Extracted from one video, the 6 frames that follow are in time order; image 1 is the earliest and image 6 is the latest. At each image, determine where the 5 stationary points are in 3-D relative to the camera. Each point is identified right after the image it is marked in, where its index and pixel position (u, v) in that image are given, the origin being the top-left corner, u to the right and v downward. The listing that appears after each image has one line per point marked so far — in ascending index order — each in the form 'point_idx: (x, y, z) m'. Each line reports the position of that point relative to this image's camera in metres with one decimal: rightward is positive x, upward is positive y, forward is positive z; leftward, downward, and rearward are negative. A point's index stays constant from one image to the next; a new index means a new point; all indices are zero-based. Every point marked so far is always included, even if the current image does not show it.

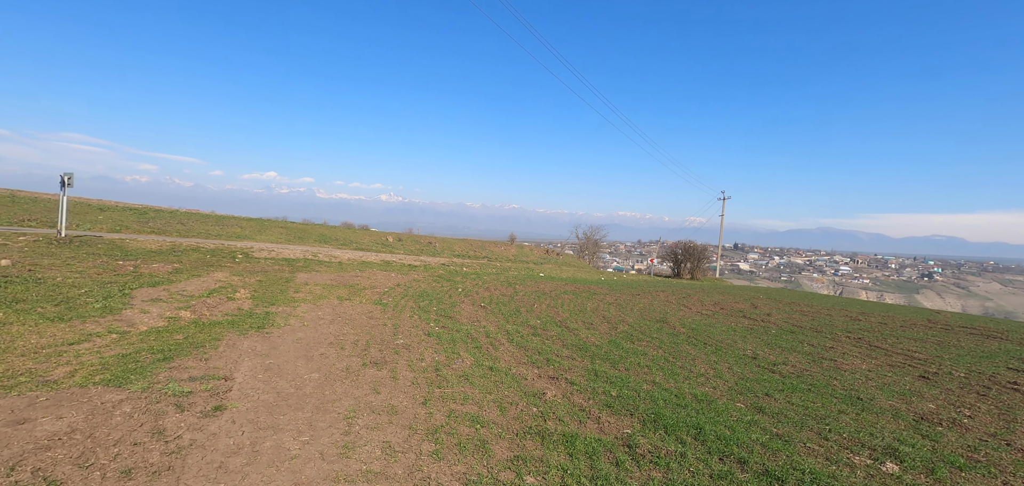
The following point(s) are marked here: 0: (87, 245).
0: (-16.2, -0.1, +16.9) m
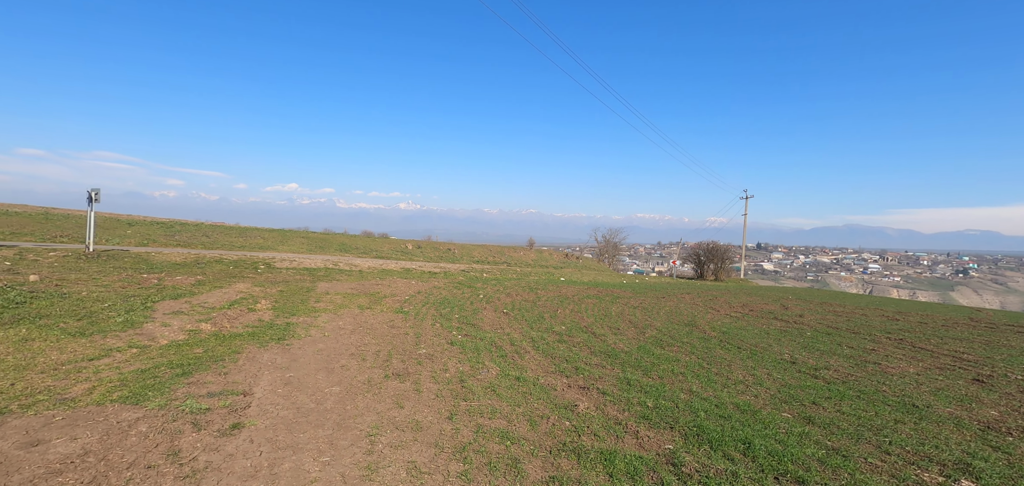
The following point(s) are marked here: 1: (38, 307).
0: (-15.4, -0.6, +17.2) m
1: (-9.0, -1.2, +8.4) m
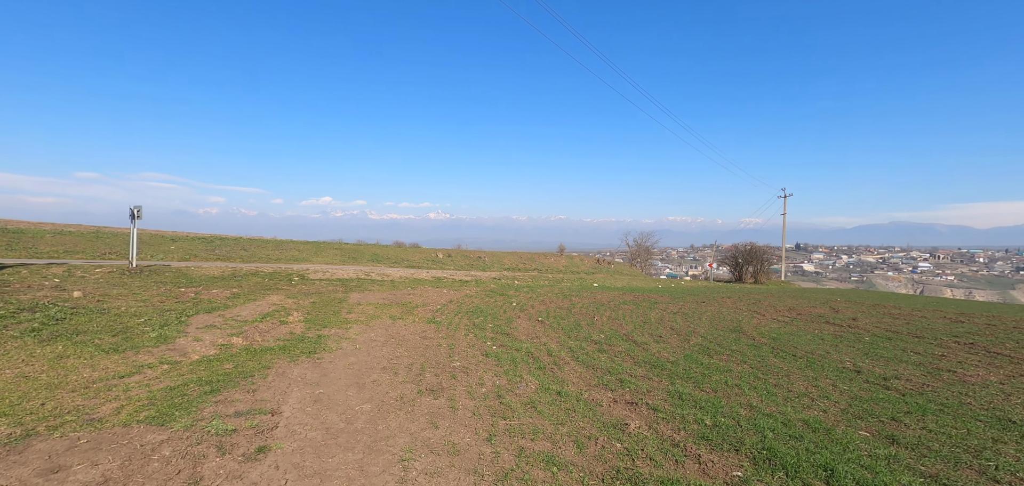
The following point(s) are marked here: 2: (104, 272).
0: (-14.1, -1.2, +17.6) m
1: (-8.3, -1.5, +8.4) m
2: (-15.6, -1.1, +16.9) m
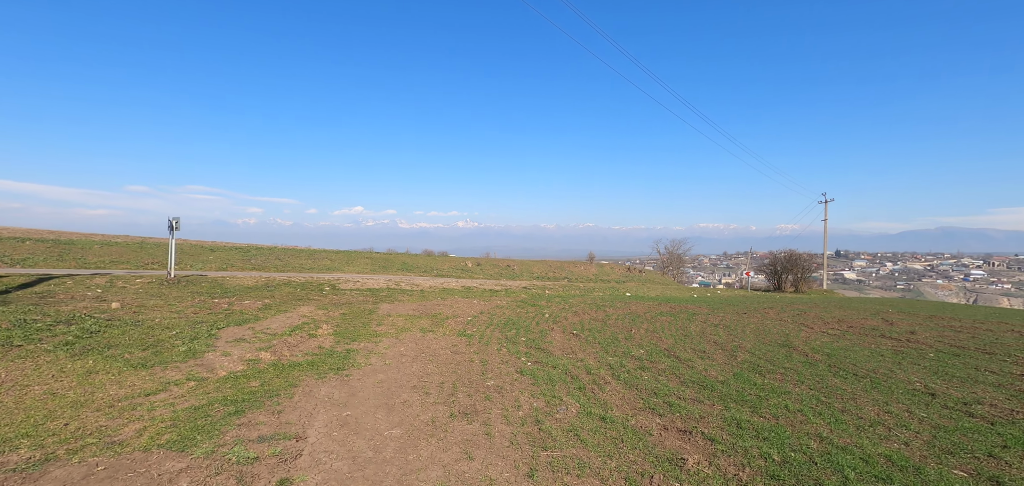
0: (-12.9, -1.7, +17.9) m
1: (-7.6, -1.8, +8.4) m
2: (-14.4, -1.5, +17.3) m
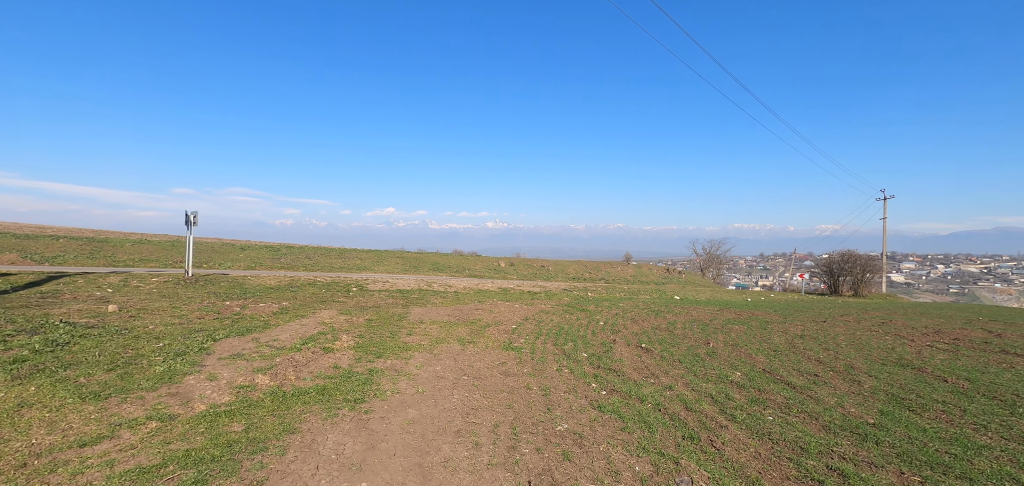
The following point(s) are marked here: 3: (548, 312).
0: (-11.2, -1.5, +16.5) m
1: (-6.5, -1.6, +6.7) m
2: (-12.7, -1.4, +16.0) m
3: (+1.3, -2.4, +15.8) m
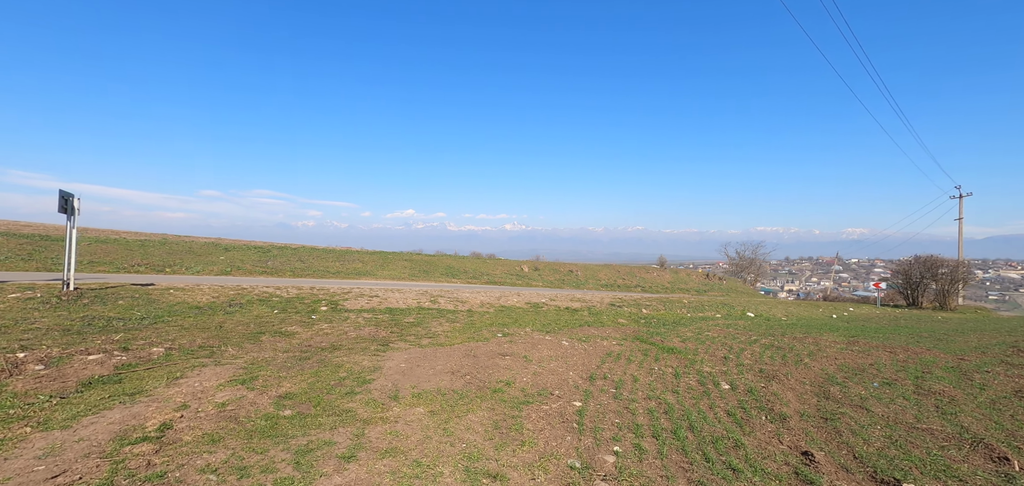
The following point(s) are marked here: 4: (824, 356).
0: (-10.1, -1.5, +10.9) m
1: (-5.9, -1.5, +0.8) m
2: (-11.7, -1.3, +10.4) m
3: (+2.3, -2.4, +9.6) m
4: (+8.4, -3.0, +12.0) m
